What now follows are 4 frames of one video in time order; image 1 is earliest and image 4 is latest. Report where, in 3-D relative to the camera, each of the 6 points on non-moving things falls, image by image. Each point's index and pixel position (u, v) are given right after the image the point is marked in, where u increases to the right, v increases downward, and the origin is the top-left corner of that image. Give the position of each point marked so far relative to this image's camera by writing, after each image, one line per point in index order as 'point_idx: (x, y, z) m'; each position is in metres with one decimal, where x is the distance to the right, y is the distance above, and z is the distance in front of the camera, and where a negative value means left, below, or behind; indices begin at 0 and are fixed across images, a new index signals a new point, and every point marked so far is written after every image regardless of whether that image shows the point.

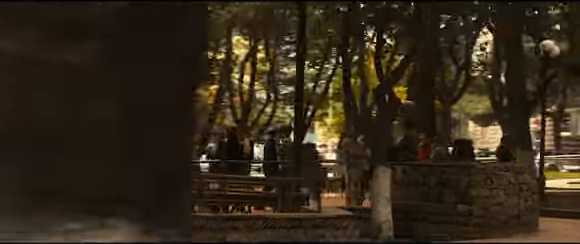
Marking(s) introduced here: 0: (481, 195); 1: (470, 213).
0: (+3.2, -1.2, +15.1) m
1: (+3.0, -1.5, +15.2) m
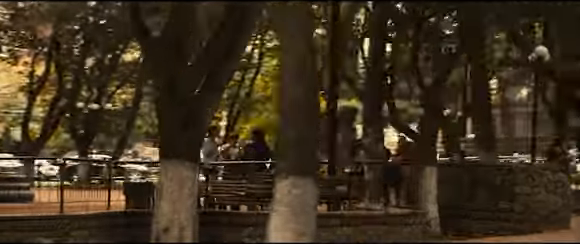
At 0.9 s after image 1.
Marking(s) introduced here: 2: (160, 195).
0: (+4.0, -1.2, +15.5) m
1: (+3.8, -1.5, +15.7) m
2: (-1.6, -0.9, +11.2) m
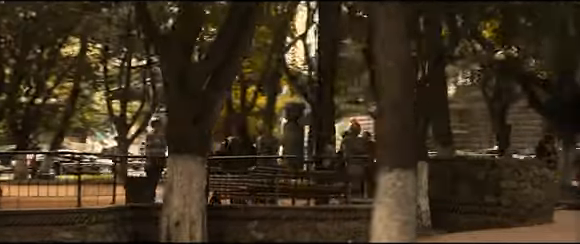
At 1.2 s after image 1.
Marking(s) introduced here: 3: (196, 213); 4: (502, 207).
0: (+3.9, -1.1, +15.9) m
1: (+3.7, -1.4, +16.1) m
2: (-1.5, -0.8, +11.3) m
3: (-1.1, -1.1, +11.2) m
4: (+3.7, -1.5, +16.0) m
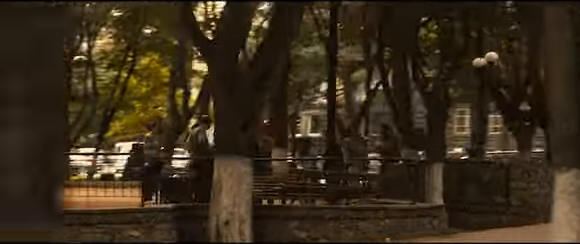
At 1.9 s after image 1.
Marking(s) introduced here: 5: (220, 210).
0: (+4.2, -1.2, +16.6) m
1: (+4.0, -1.5, +16.7) m
2: (-0.9, -0.9, +11.7) m
3: (-0.6, -1.2, +11.6) m
4: (+4.1, -1.6, +16.6) m
5: (-0.9, -1.1, +11.6) m
